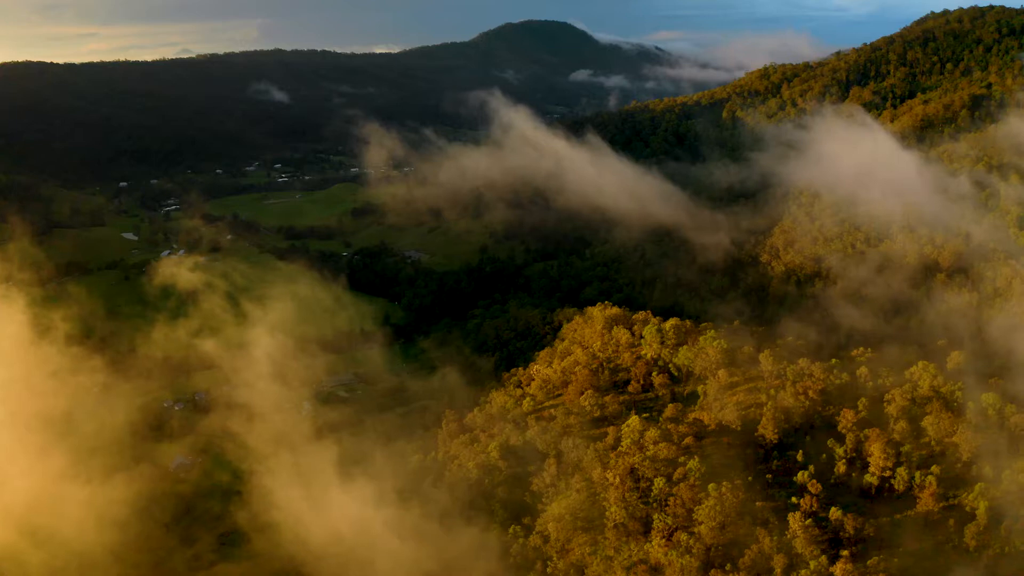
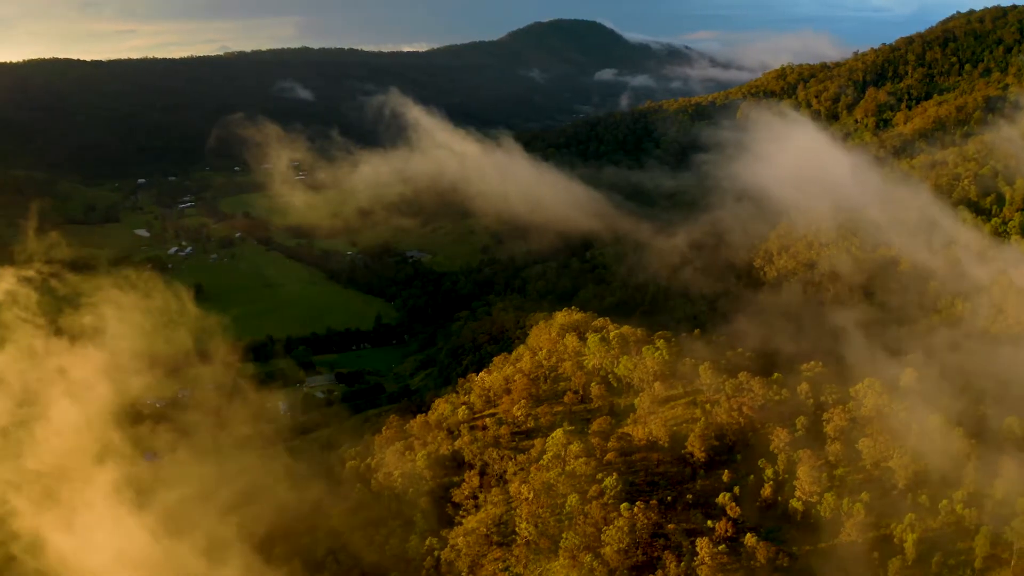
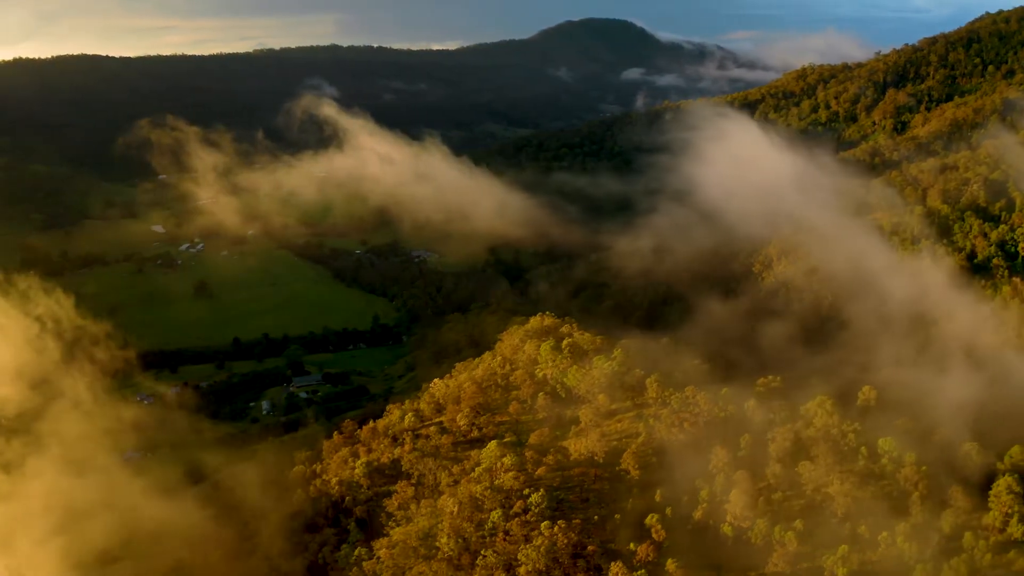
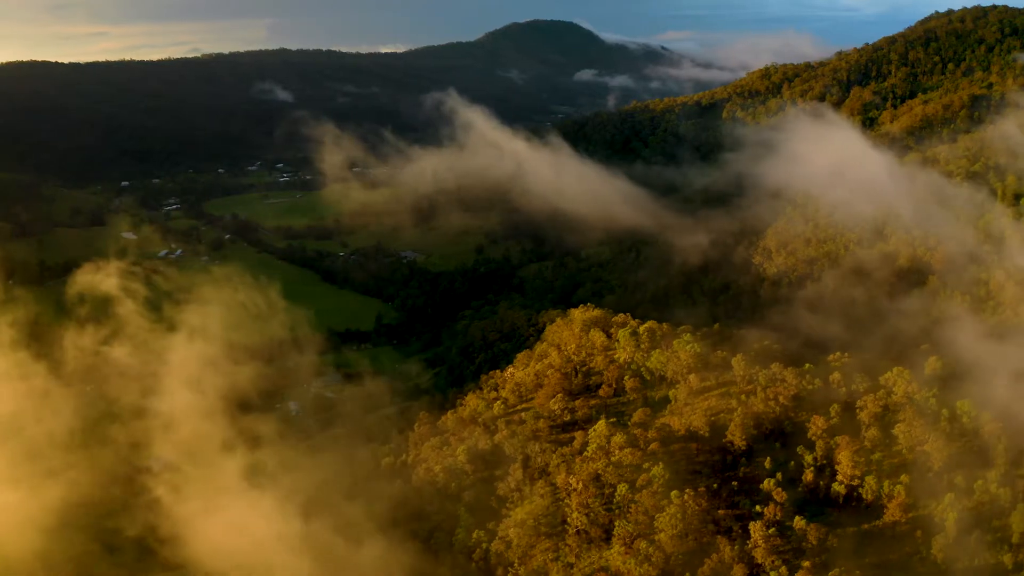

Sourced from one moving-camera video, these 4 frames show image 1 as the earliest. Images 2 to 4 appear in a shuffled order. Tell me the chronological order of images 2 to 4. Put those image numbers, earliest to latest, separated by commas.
4, 2, 3
